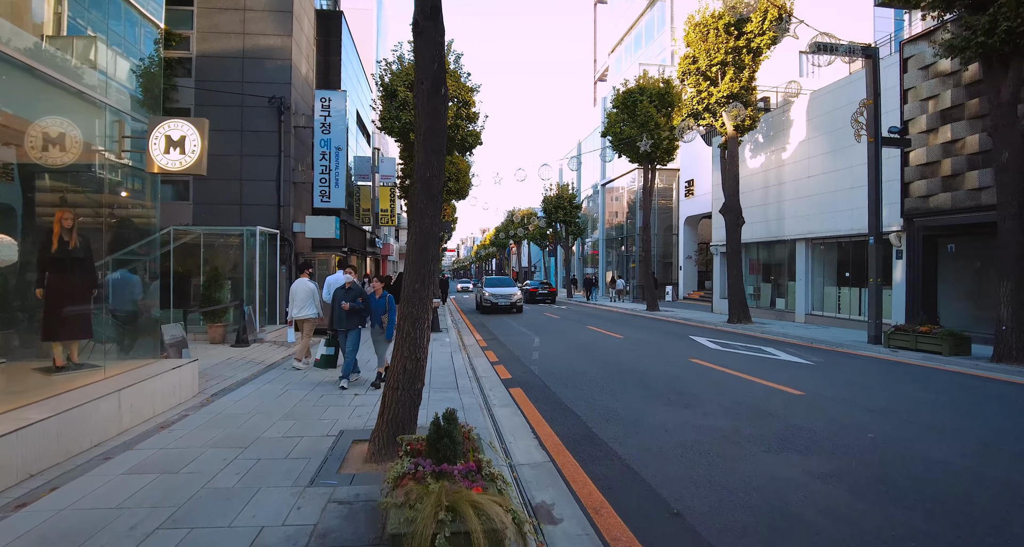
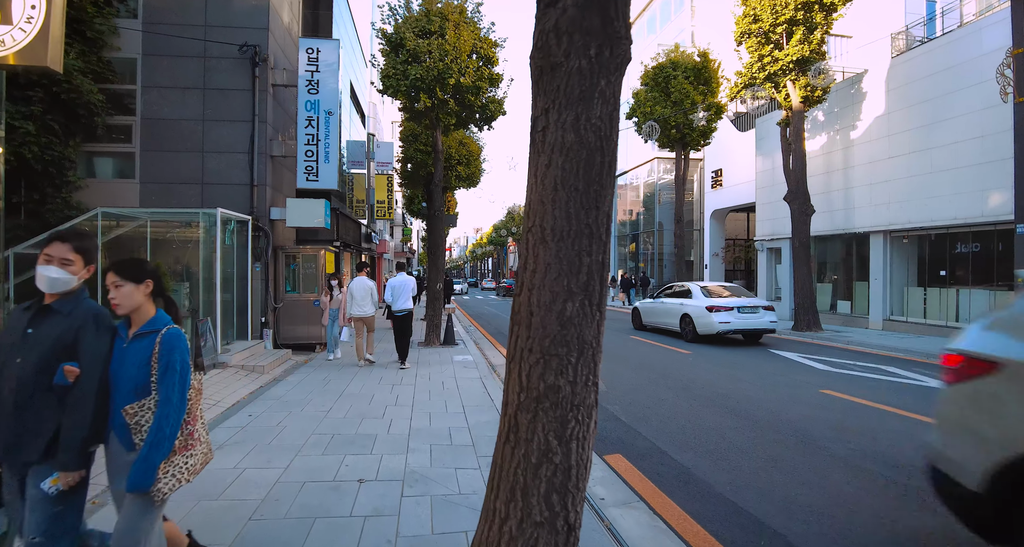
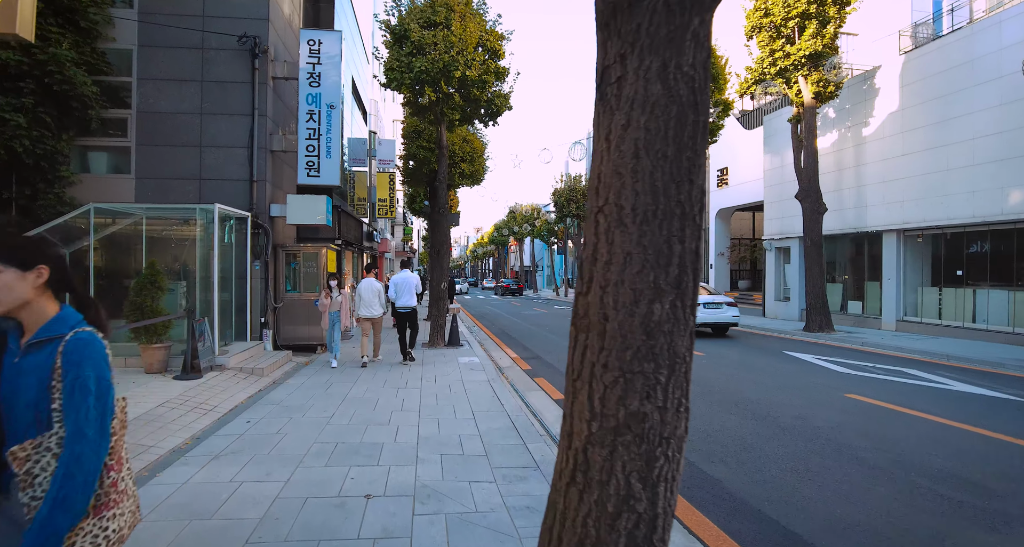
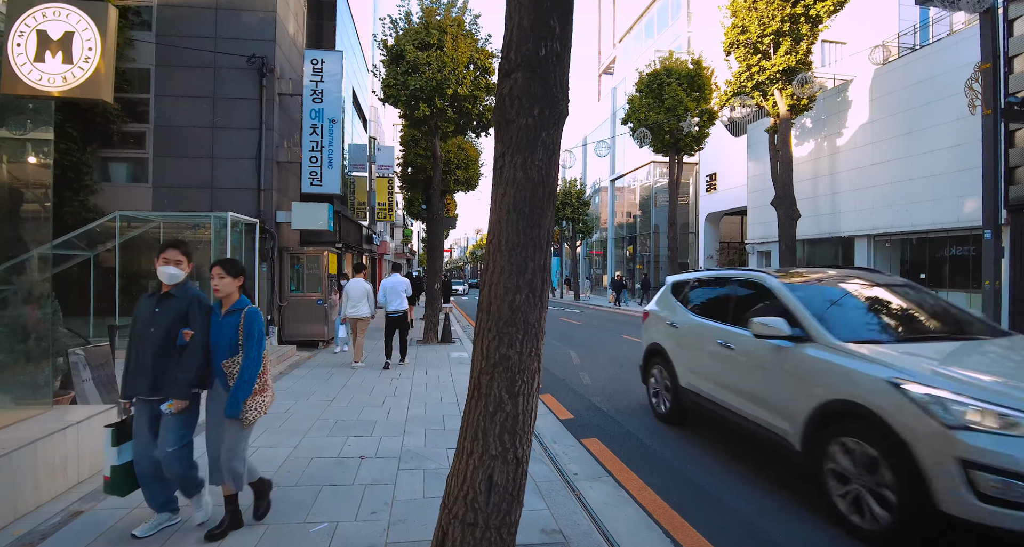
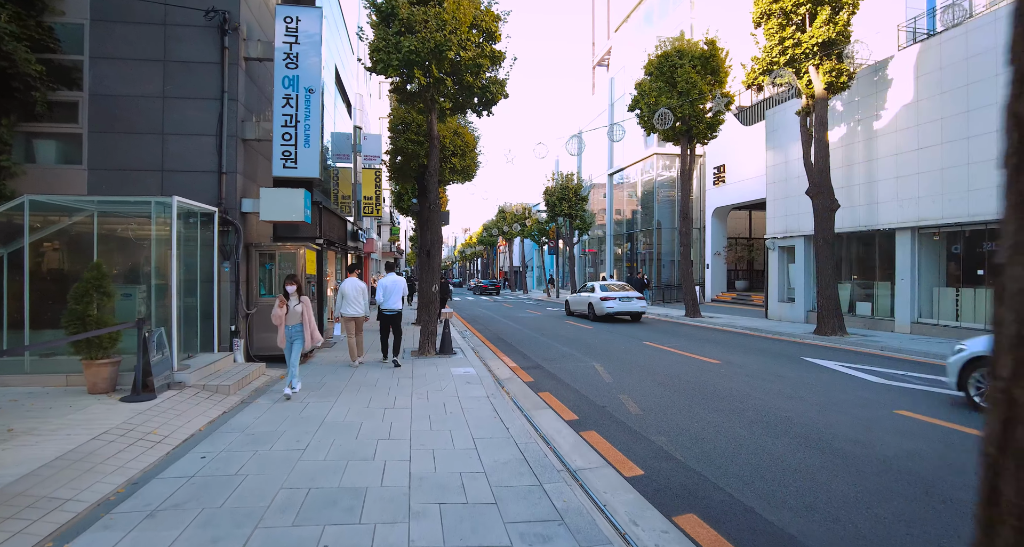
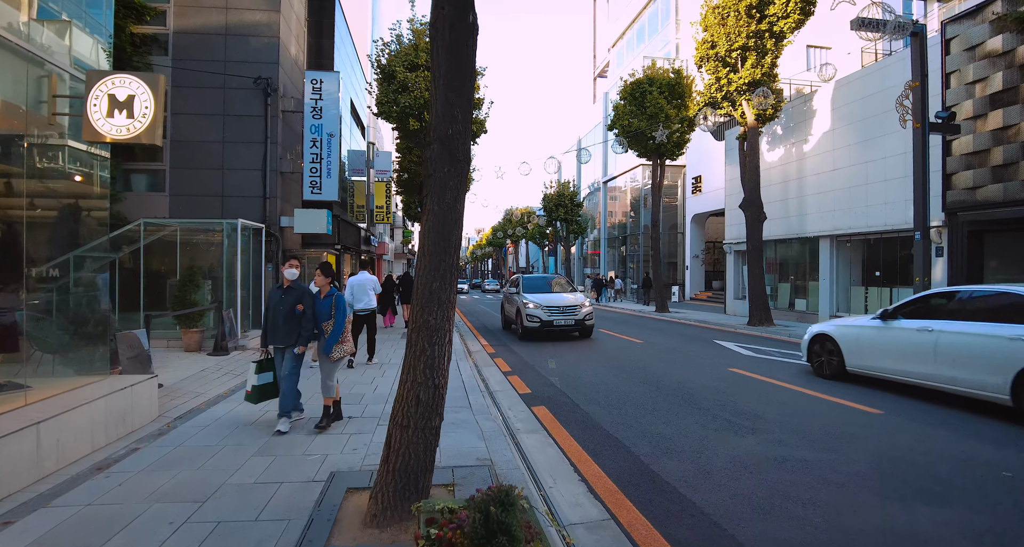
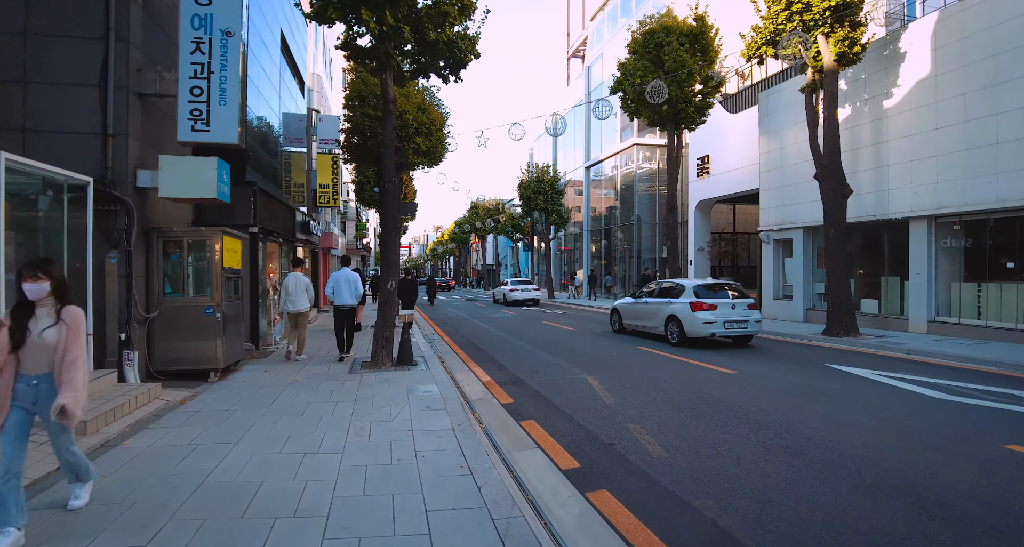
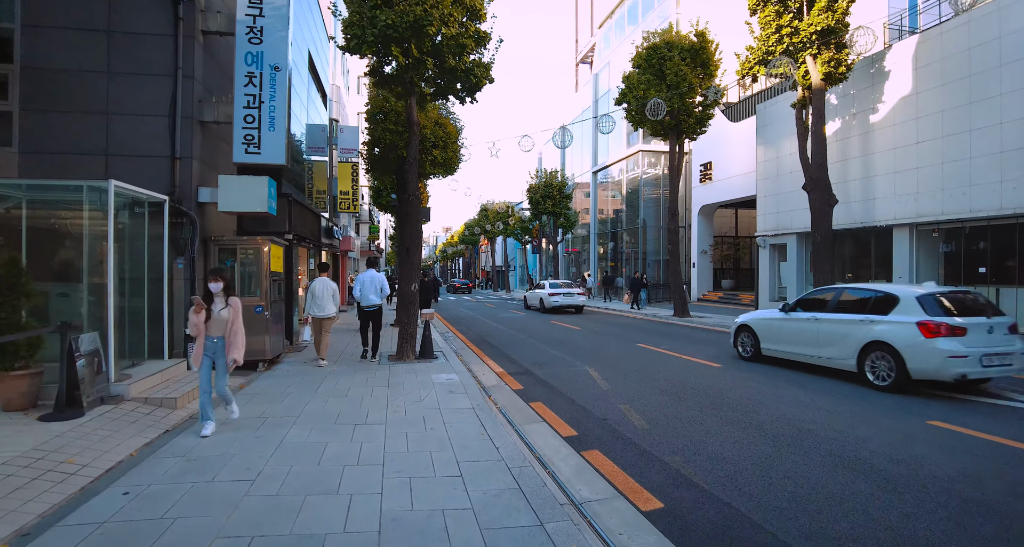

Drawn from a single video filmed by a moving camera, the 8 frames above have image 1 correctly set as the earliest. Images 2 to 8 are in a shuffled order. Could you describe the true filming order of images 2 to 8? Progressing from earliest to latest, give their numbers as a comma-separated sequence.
6, 4, 2, 3, 5, 8, 7
